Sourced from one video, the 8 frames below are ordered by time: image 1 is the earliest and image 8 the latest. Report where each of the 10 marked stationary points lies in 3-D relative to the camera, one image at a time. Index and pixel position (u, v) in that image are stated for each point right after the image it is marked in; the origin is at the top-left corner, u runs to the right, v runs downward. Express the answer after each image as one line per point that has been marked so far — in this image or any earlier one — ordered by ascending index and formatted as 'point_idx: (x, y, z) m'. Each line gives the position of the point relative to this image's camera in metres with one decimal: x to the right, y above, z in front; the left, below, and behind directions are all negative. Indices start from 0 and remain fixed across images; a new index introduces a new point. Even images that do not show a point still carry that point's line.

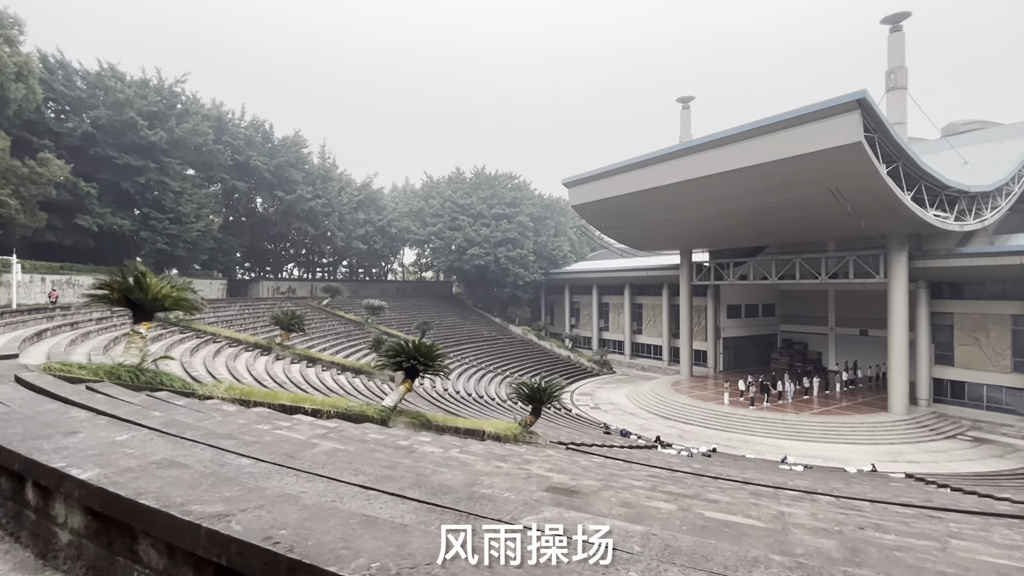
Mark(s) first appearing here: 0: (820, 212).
0: (+10.4, +2.5, +17.0) m
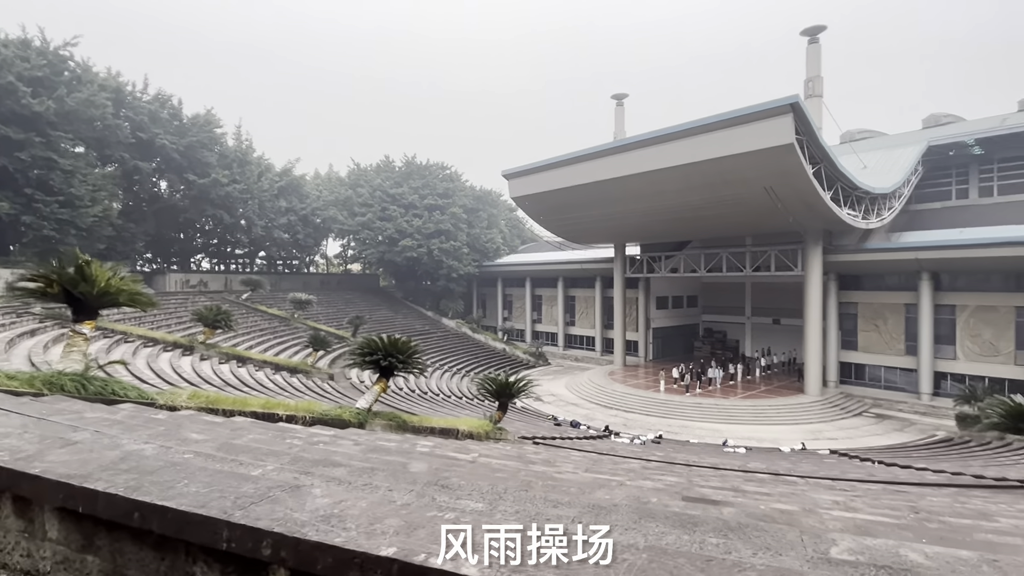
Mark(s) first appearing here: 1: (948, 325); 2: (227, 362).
0: (+8.5, +2.8, +18.1) m
1: (+15.0, -1.3, +17.9) m
2: (-7.3, -1.9, +13.2) m
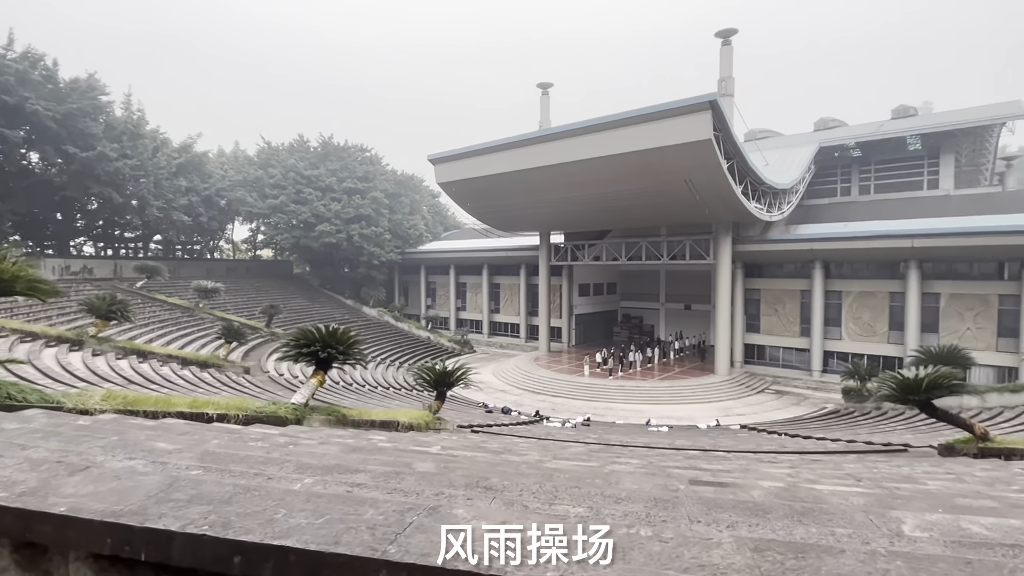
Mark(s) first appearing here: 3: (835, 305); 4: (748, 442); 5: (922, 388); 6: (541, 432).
0: (+6.0, +3.2, +19.1) m
1: (+12.4, -0.8, +19.9) m
2: (-8.9, -1.6, +11.9) m
3: (+12.4, -0.7, +19.9) m
4: (+4.7, -3.0, +10.0) m
5: (+6.2, -1.5, +7.8) m
6: (+0.6, -2.9, +10.5) m
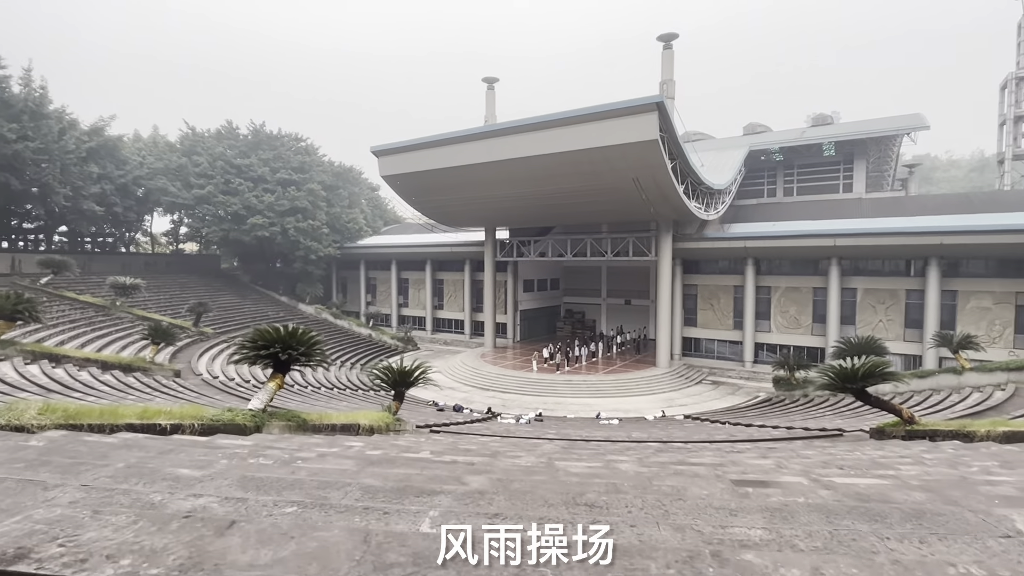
0: (+4.0, +3.4, +19.6) m
1: (+10.3, -0.6, +21.2) m
2: (-9.8, -1.5, +10.7) m
3: (+10.3, -0.5, +21.2) m
4: (+3.8, -2.9, +10.5) m
5: (+5.6, -1.4, +8.4) m
6: (-0.2, -2.8, +10.5) m
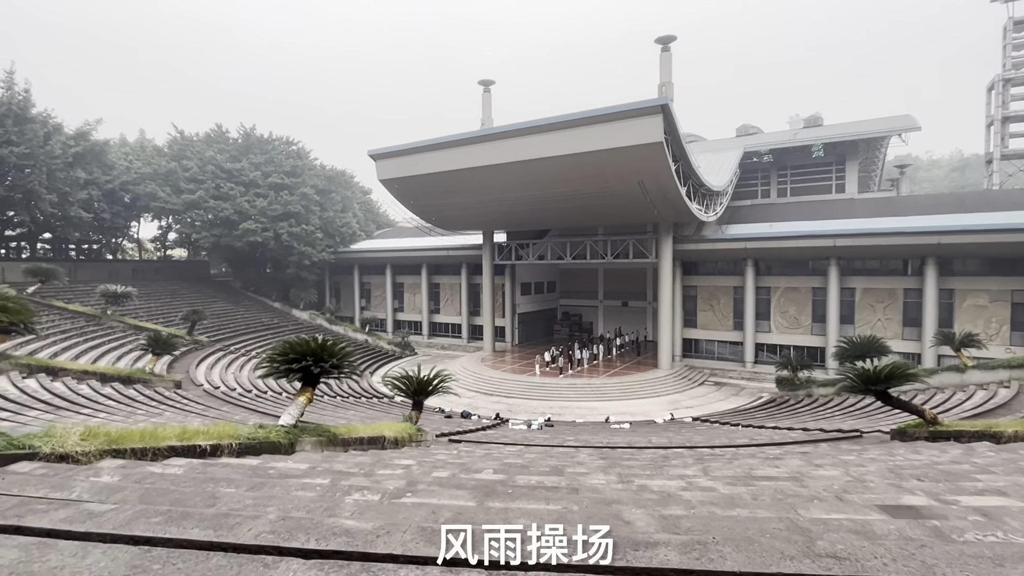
0: (+4.1, +3.3, +19.5) m
1: (+10.3, -0.6, +21.3) m
2: (-9.5, -1.7, +10.3) m
3: (+10.3, -0.5, +21.3) m
4: (+4.2, -2.9, +10.4) m
5: (+6.0, -1.5, +8.4) m
6: (+0.1, -2.9, +10.3) m
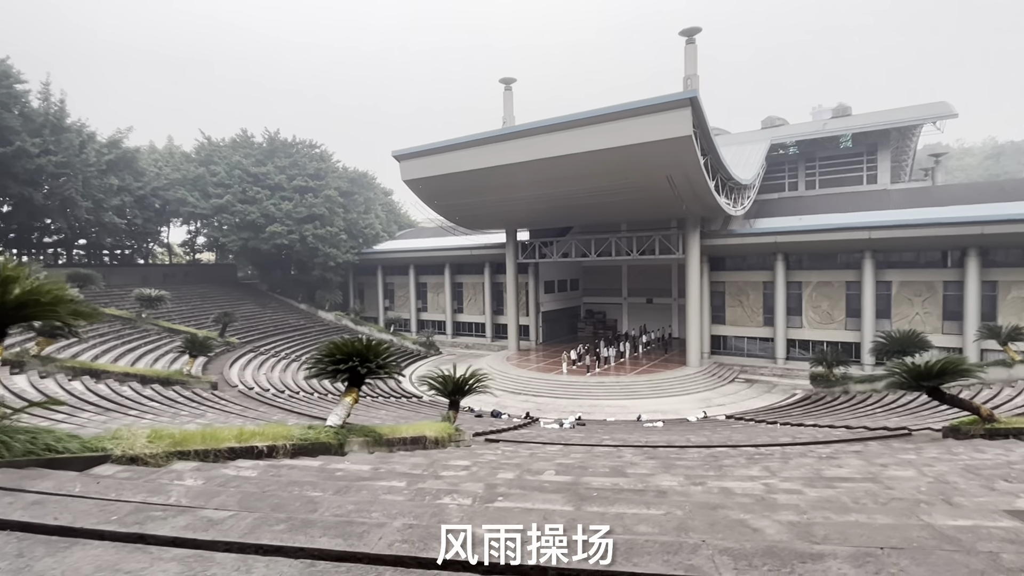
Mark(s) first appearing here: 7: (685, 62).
0: (+5.0, +3.4, +19.3) m
1: (+11.4, -0.4, +20.8) m
2: (-8.8, -1.8, +10.5) m
3: (+11.4, -0.3, +20.8) m
4: (+4.9, -2.8, +10.2) m
5: (+6.6, -1.3, +8.1) m
6: (+0.8, -2.9, +10.2) m
7: (+6.6, +8.6, +19.8) m
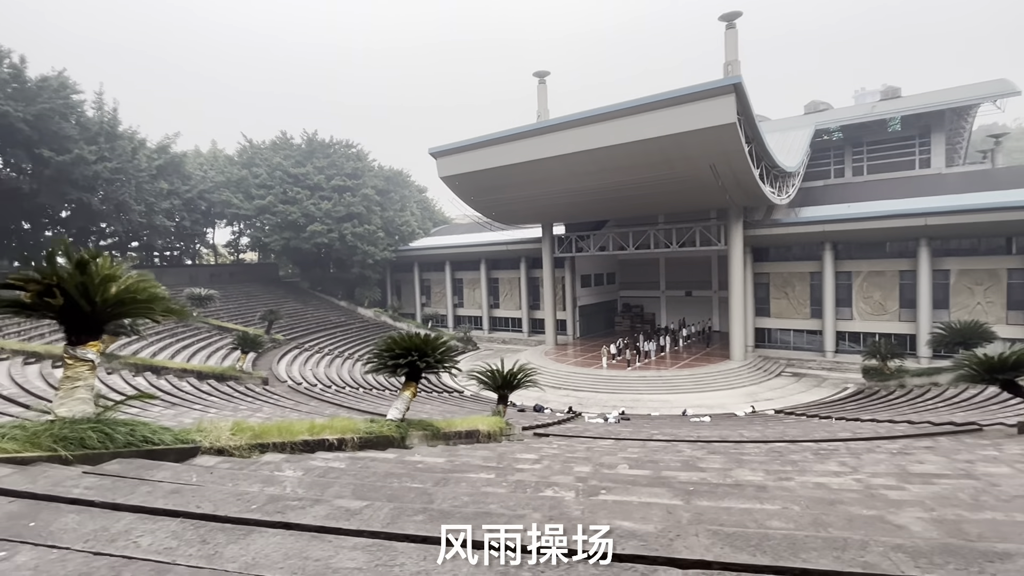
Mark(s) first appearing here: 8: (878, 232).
0: (+6.3, +3.7, +18.9) m
1: (+12.9, -0.1, +20.1) m
2: (-7.9, -1.8, +11.0) m
3: (+12.9, +0.1, +20.1) m
4: (+5.8, -2.7, +9.9) m
5: (+7.3, -1.1, +7.7) m
6: (+1.7, -2.8, +10.1) m
7: (+7.9, +8.9, +19.2) m
8: (+13.1, +2.0, +18.6) m
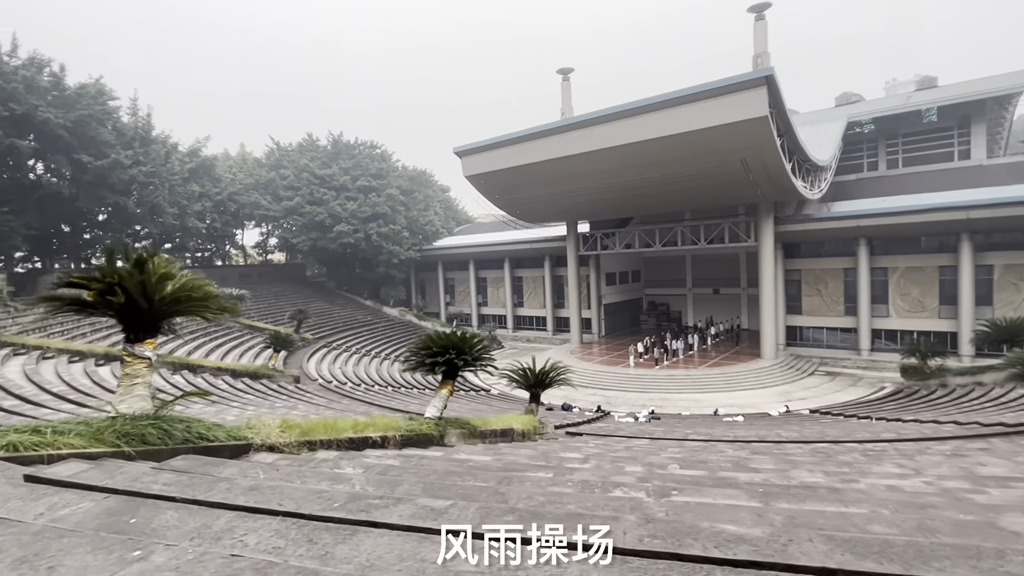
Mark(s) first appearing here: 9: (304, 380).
0: (+7.2, +3.8, +18.6) m
1: (+13.8, +0.1, +19.5) m
2: (-7.3, -1.8, +11.3) m
3: (+13.8, +0.2, +19.5) m
4: (+6.3, -2.6, +9.6) m
5: (+7.8, -1.1, +7.4) m
6: (+2.3, -2.7, +10.0) m
7: (+8.8, +9.0, +18.8) m
8: (+14.0, +2.1, +18.0) m
9: (-5.7, -2.5, +14.2) m
